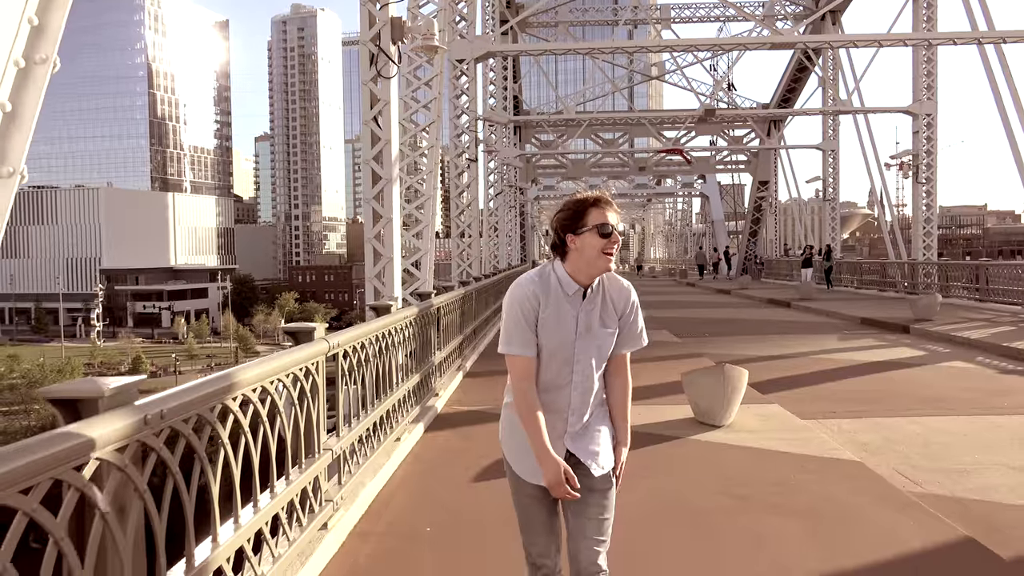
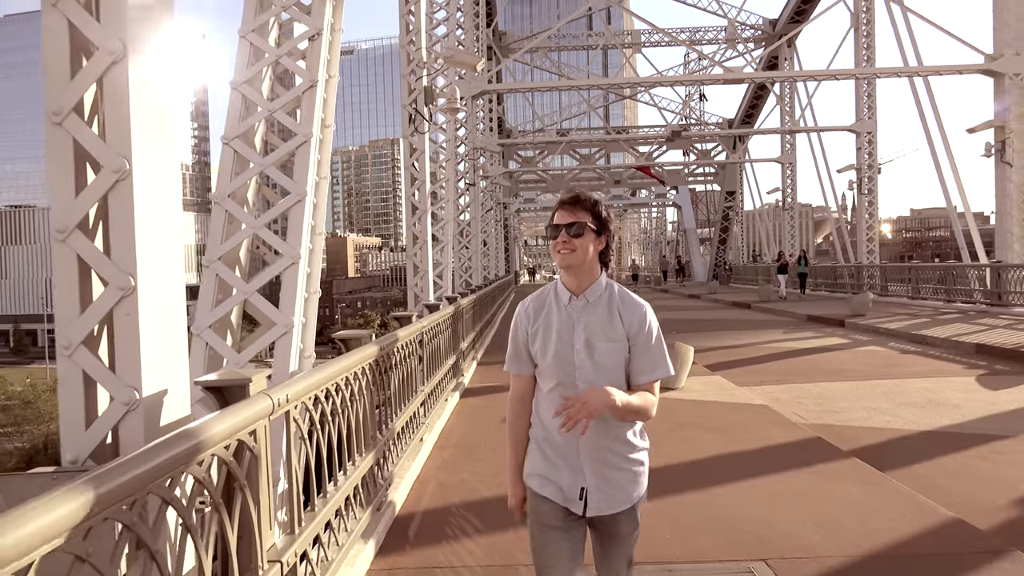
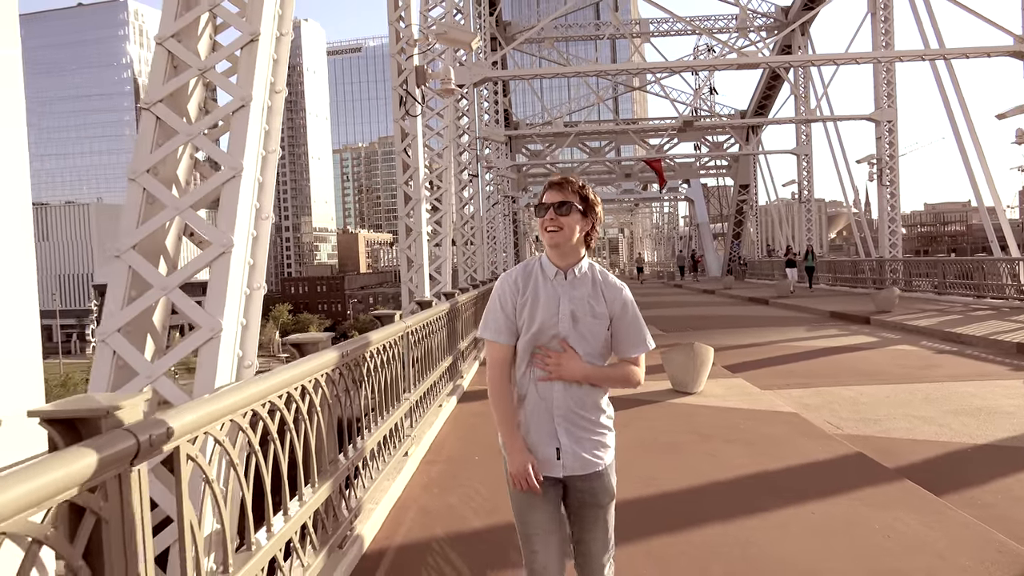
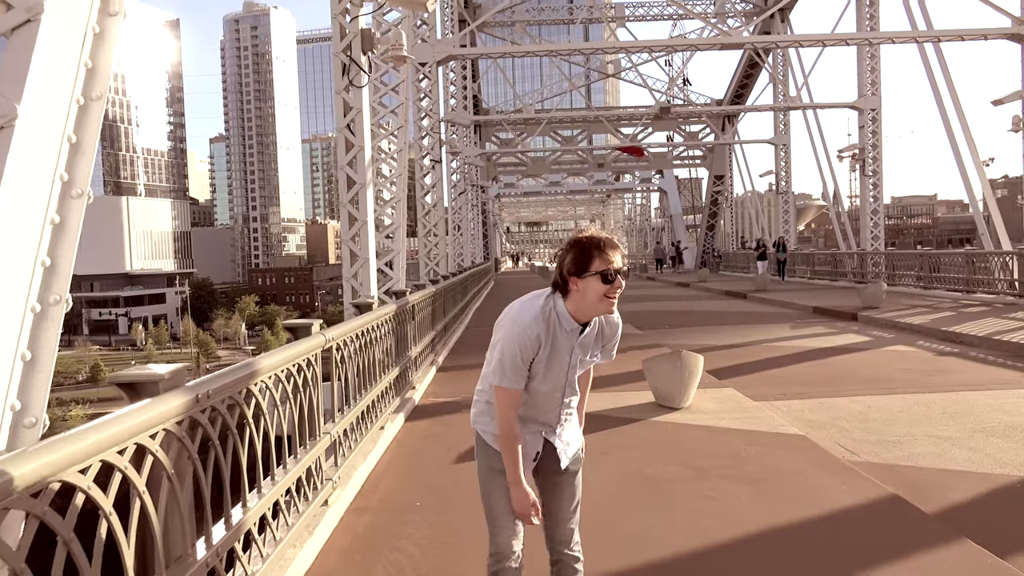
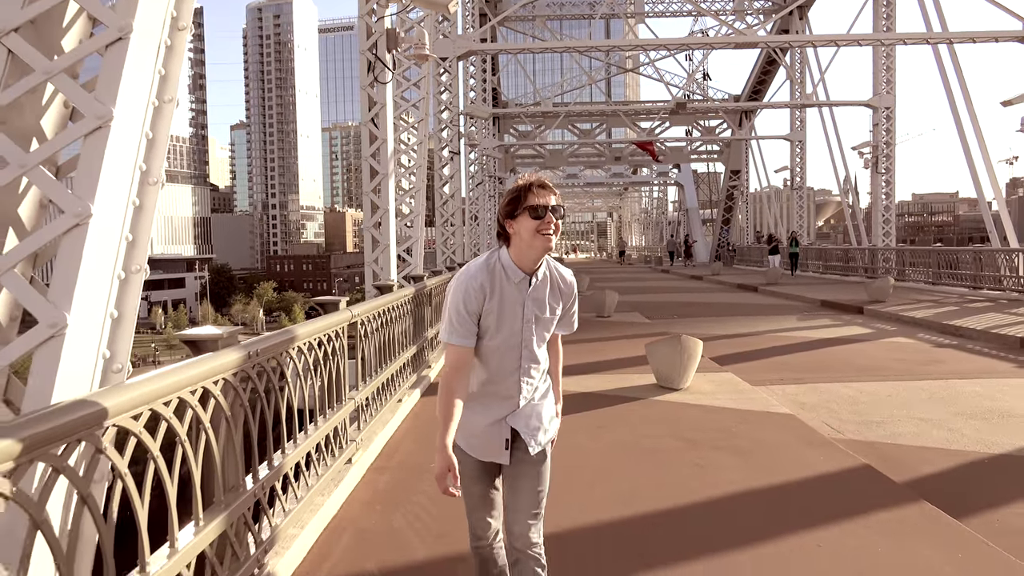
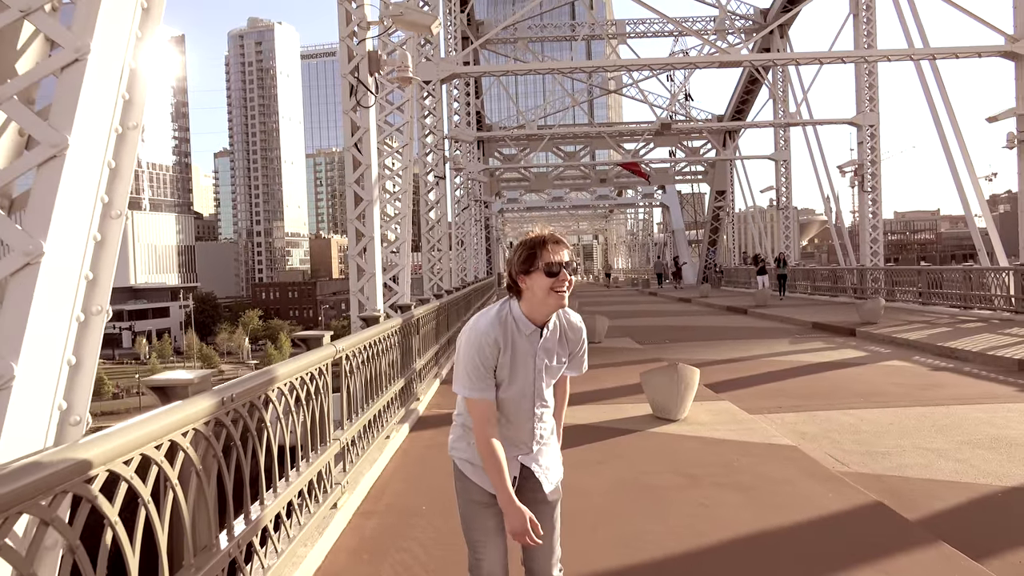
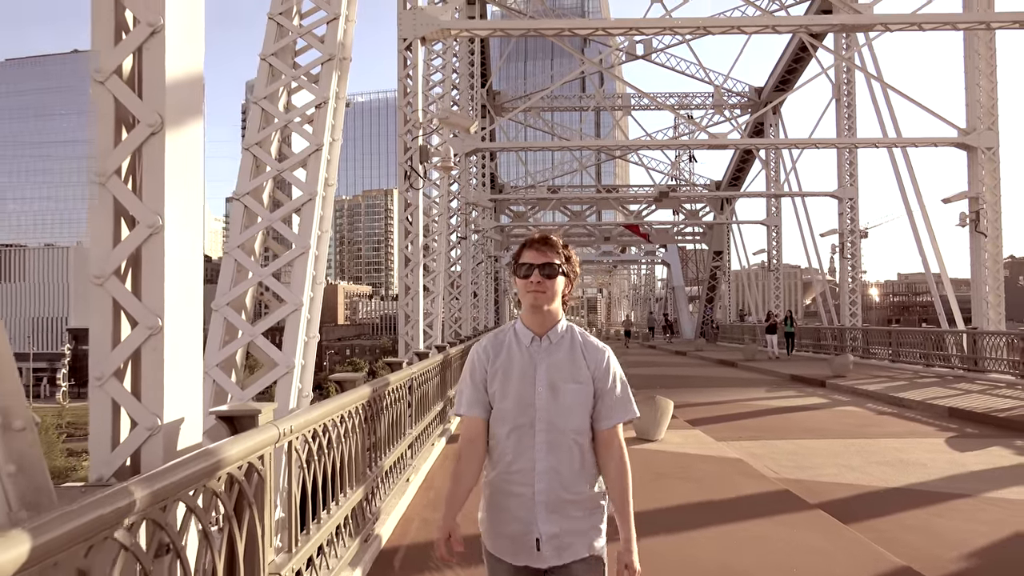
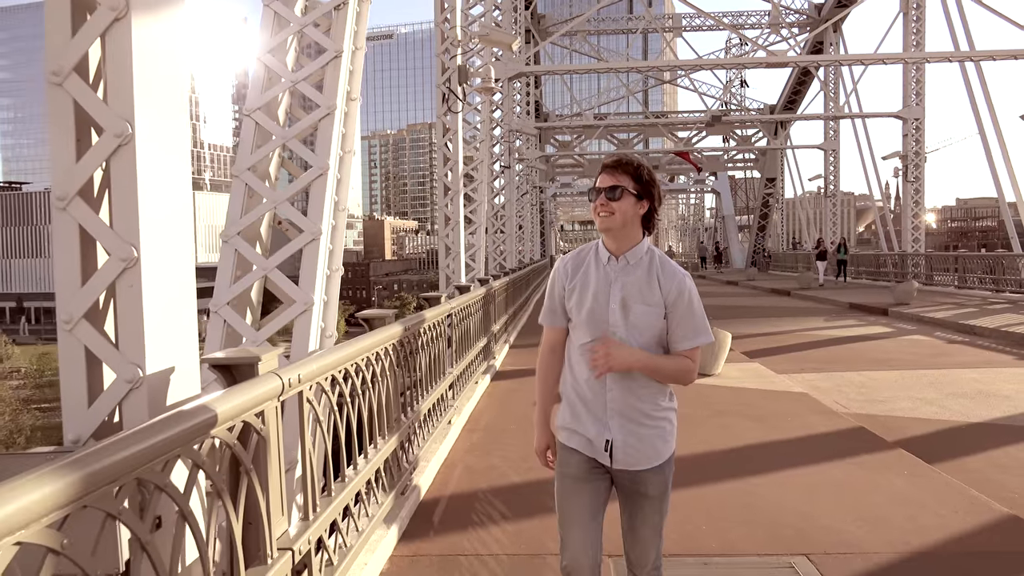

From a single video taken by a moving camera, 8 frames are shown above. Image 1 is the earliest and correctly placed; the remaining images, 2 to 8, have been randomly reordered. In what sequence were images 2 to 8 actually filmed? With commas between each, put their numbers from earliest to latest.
4, 6, 5, 3, 8, 2, 7
